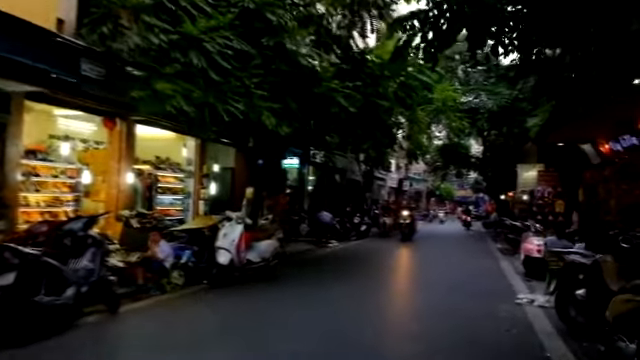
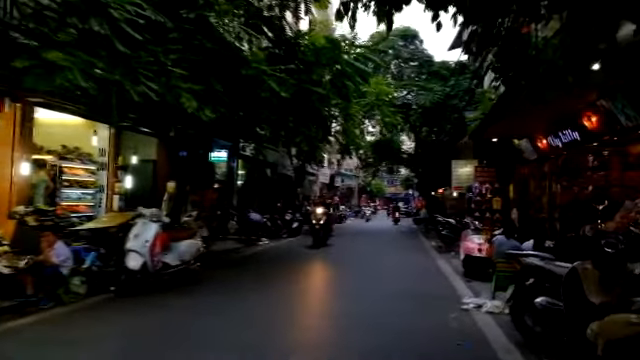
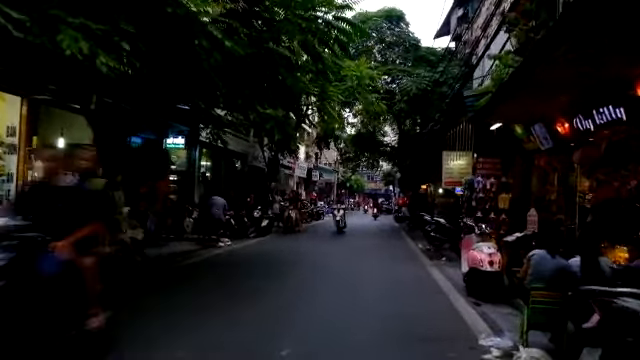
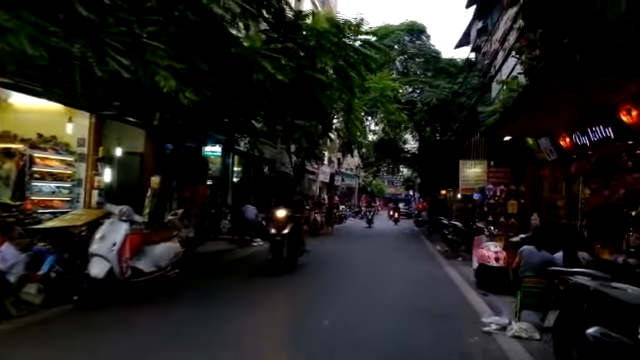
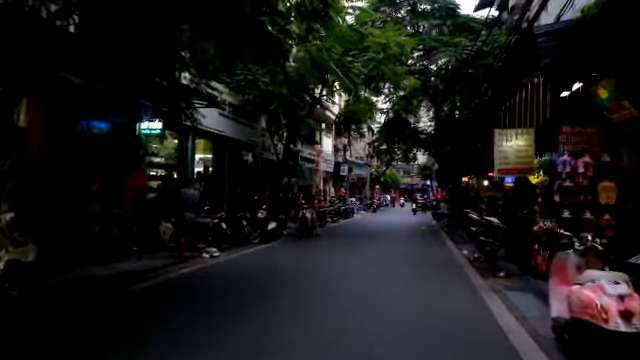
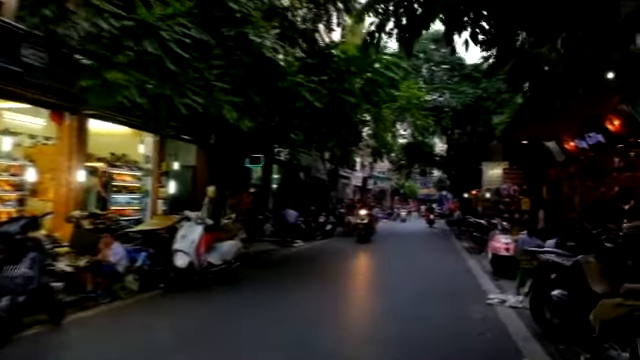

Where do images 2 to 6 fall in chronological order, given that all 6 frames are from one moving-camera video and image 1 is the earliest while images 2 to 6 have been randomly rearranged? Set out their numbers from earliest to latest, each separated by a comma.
6, 2, 4, 3, 5
